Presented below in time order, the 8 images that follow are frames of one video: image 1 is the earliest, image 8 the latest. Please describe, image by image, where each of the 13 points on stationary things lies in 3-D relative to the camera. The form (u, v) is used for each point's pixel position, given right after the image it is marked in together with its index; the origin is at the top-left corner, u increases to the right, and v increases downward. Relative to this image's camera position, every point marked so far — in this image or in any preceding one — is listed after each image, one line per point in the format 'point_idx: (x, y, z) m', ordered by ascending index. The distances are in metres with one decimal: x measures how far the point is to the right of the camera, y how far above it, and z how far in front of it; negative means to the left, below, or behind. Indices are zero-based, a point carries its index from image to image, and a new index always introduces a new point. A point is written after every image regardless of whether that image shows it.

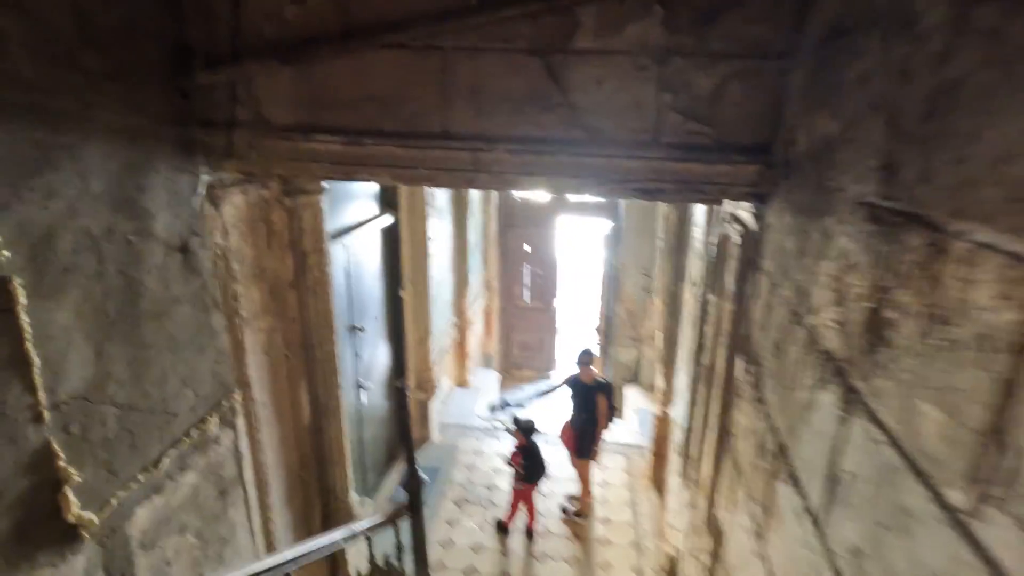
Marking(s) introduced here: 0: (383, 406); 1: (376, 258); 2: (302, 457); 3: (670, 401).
0: (-1.0, -0.9, +4.0) m
1: (-0.9, +0.2, +3.7) m
2: (-1.0, -0.8, +2.7) m
3: (+1.2, -0.8, +4.1) m
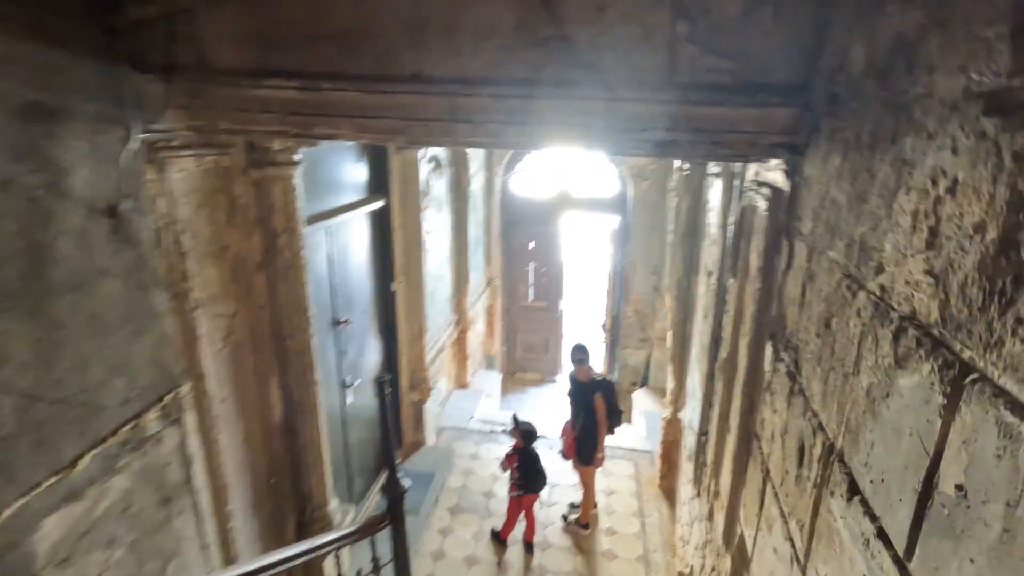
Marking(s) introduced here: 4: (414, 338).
0: (-1.0, -0.8, +3.7) m
1: (-0.9, +0.3, +3.5) m
2: (-1.1, -0.8, +2.5) m
3: (+1.2, -0.8, +3.8) m
4: (-0.7, -0.4, +4.1) m
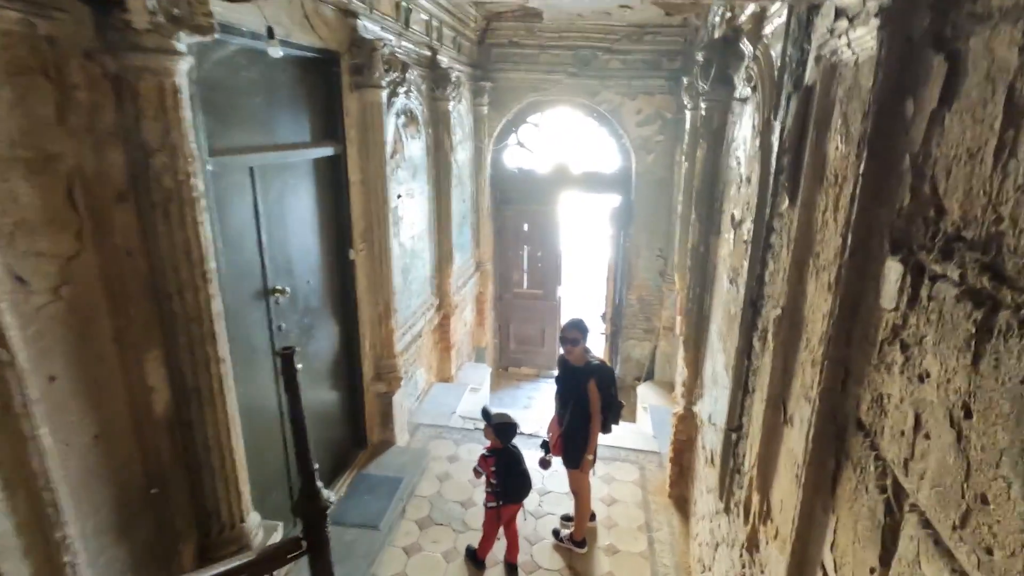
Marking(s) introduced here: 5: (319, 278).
0: (-1.1, -0.6, +3.1) m
1: (-1.1, +0.5, +2.8) m
2: (-1.2, -0.6, +1.8) m
3: (+1.1, -0.6, +3.2) m
4: (-0.8, -0.2, +3.5) m
5: (-1.1, +0.1, +3.0) m
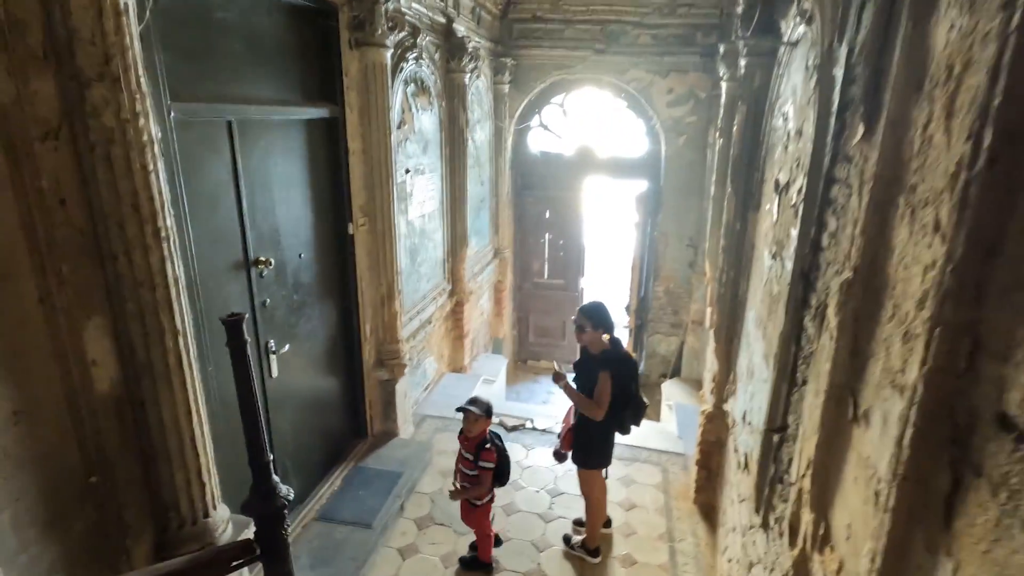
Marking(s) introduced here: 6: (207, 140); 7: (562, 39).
0: (-1.0, -0.5, +2.9) m
1: (-1.0, +0.6, +2.6) m
2: (-1.2, -0.5, +1.6) m
3: (+1.1, -0.5, +2.8) m
4: (-0.8, -0.1, +3.2) m
5: (-1.0, +0.2, +2.7) m
6: (-1.1, +0.5, +2.0) m
7: (+0.5, +2.5, +5.5) m
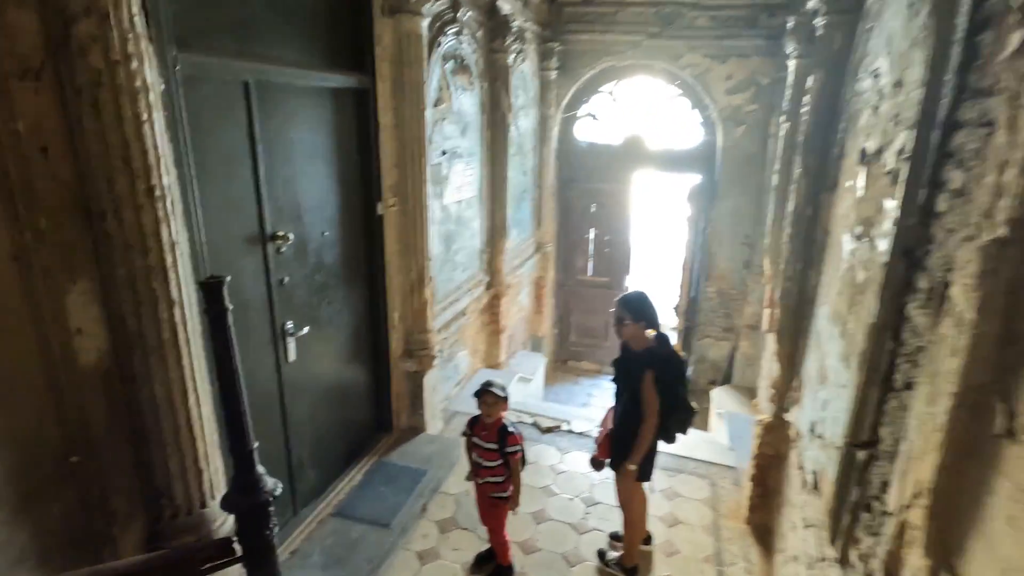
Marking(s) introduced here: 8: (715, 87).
0: (-0.9, -0.4, +2.7) m
1: (-0.8, +0.7, +2.4) m
2: (-1.1, -0.4, +1.4) m
3: (+1.3, -0.5, +2.5) m
4: (-0.6, 0.0, +3.0) m
5: (-0.8, +0.3, +2.6) m
6: (-1.0, +0.6, +1.8) m
7: (+1.0, +2.5, +5.2) m
8: (+1.9, +1.9, +5.2) m
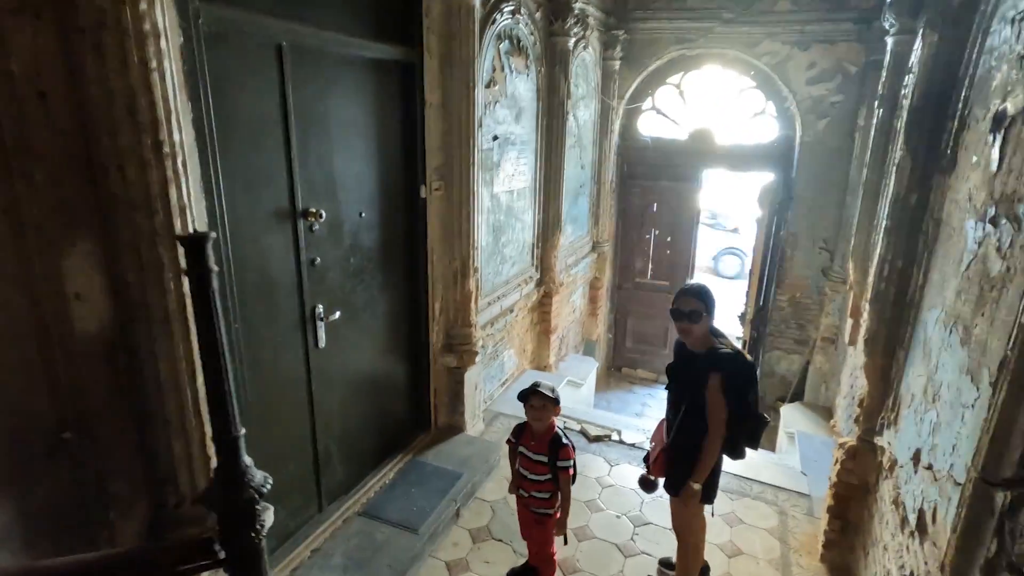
0: (-0.7, -0.3, +2.6) m
1: (-0.6, +0.7, +2.3) m
2: (-1.0, -0.3, +1.3) m
3: (+1.4, -0.5, +2.1) m
4: (-0.3, +0.1, +2.9) m
5: (-0.6, +0.3, +2.4) m
6: (-0.8, +0.7, +1.7) m
7: (+1.5, +2.5, +4.9) m
8: (+2.5, +1.9, +4.8) m
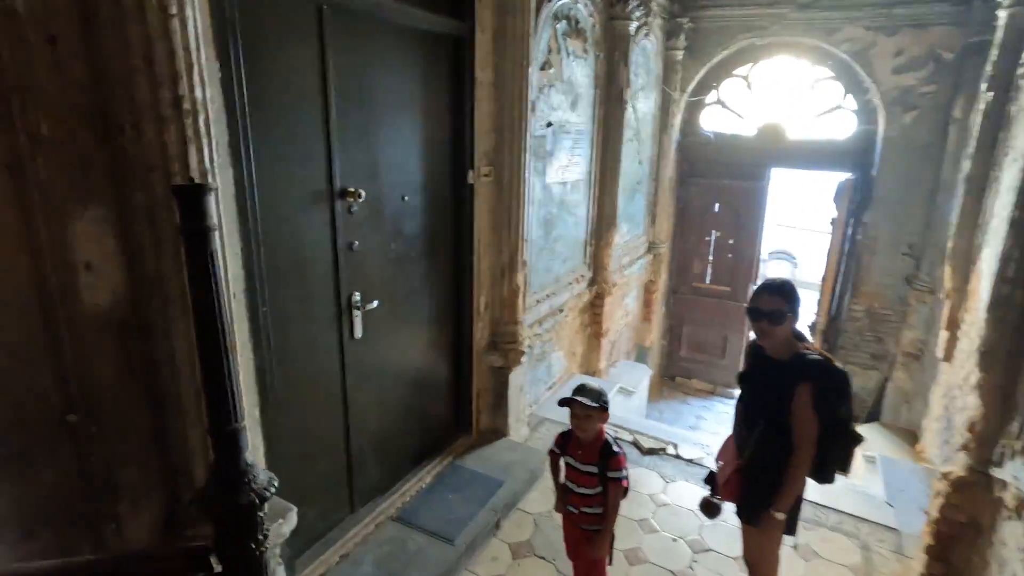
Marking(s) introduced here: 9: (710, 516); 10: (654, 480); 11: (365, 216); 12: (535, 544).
0: (-0.5, -0.3, +2.4) m
1: (-0.4, +0.8, +2.1) m
2: (-0.9, -0.2, +1.2) m
3: (+1.6, -0.5, +1.8) m
4: (0.0, +0.1, +2.7) m
5: (-0.4, +0.4, +2.3) m
6: (-0.7, +0.8, +1.6) m
7: (+2.0, +2.5, +4.6) m
8: (+2.9, +1.8, +4.4) m
9: (+0.7, -0.8, +2.0) m
10: (+0.7, -1.0, +2.8) m
11: (-0.5, +0.3, +2.0) m
12: (+0.1, -1.1, +2.3) m
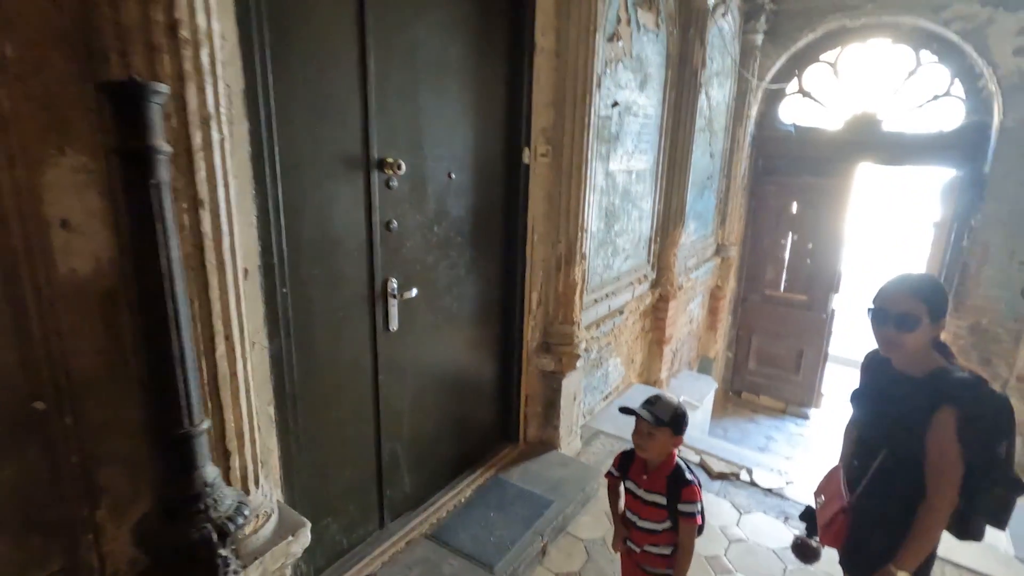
0: (-0.2, -0.3, +2.2) m
1: (-0.2, +0.8, +1.9) m
2: (-0.8, -0.1, +1.0) m
3: (+1.7, -0.5, +1.3) m
4: (+0.2, +0.1, +2.4) m
5: (-0.2, +0.4, +2.0) m
6: (-0.5, +0.8, +1.4) m
7: (+2.5, +2.4, +4.1) m
8: (+3.4, +1.7, +3.8) m
9: (+0.9, -0.8, +1.6) m
10: (+1.0, -1.0, +2.4) m
11: (-0.3, +0.3, +1.8) m
12: (+0.3, -1.1, +2.0) m
